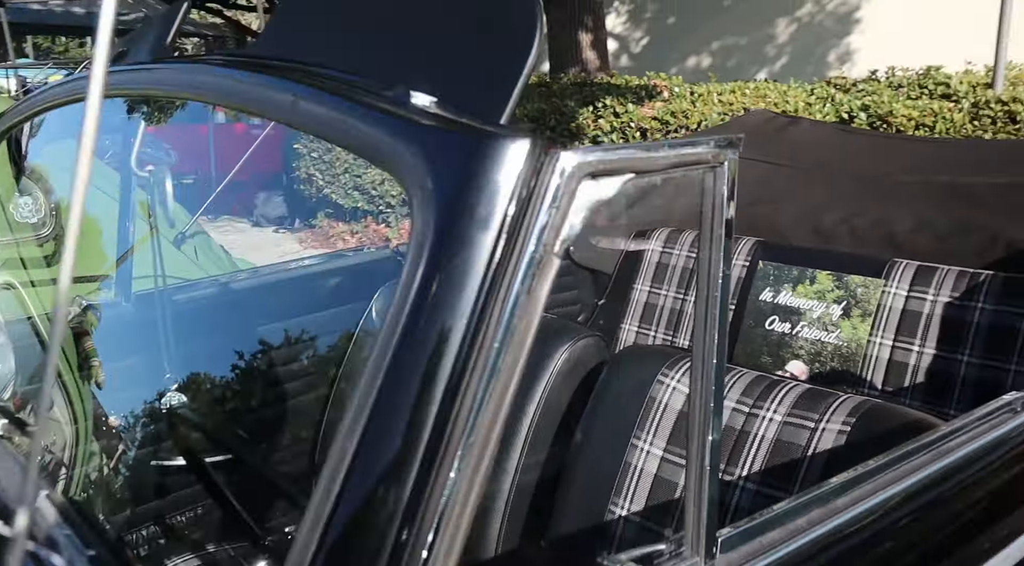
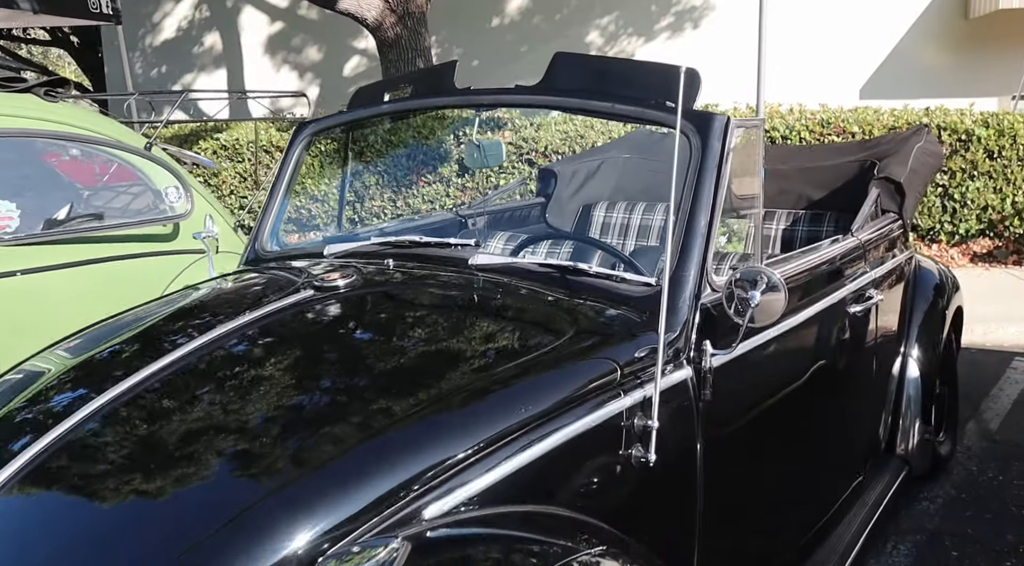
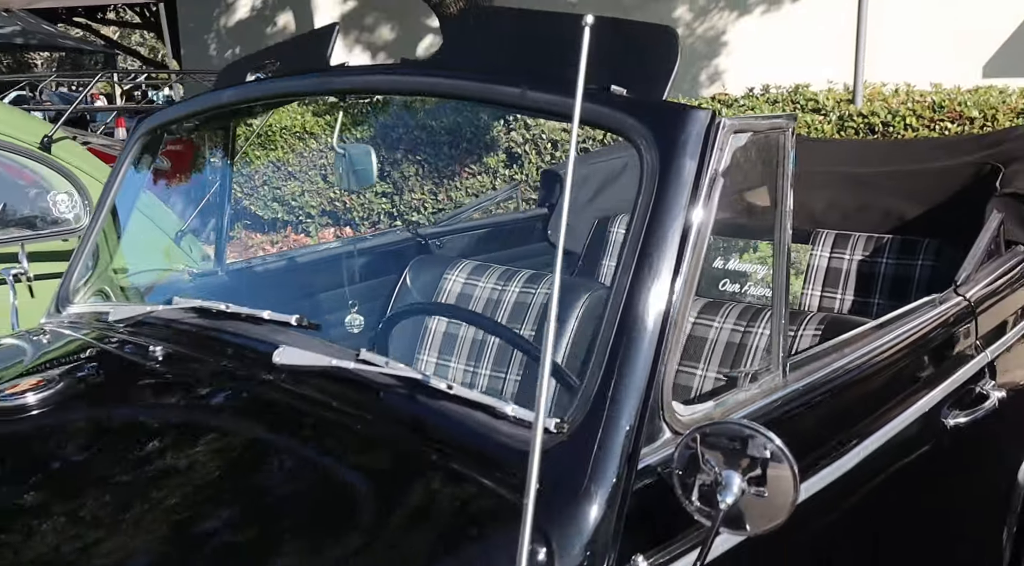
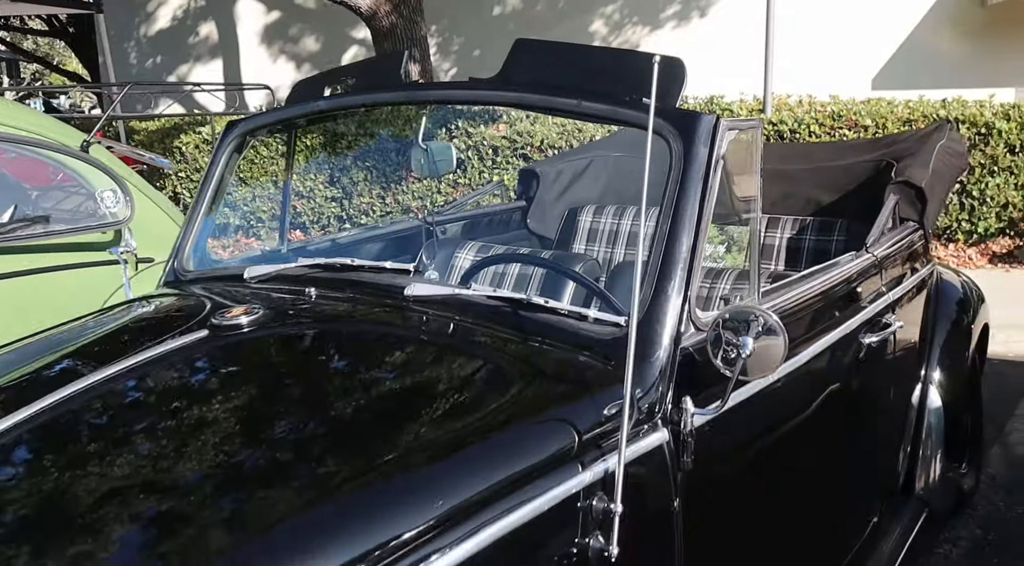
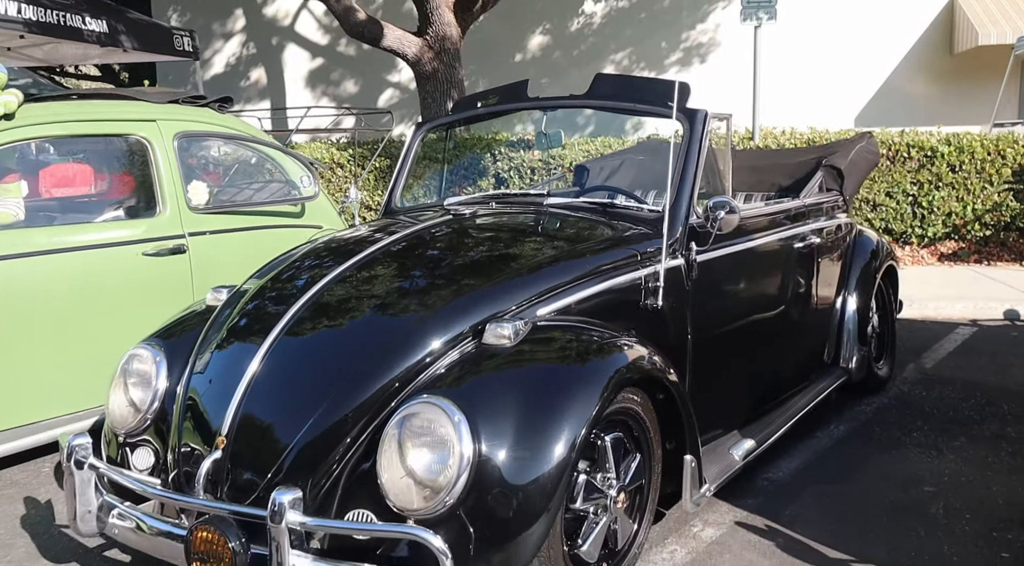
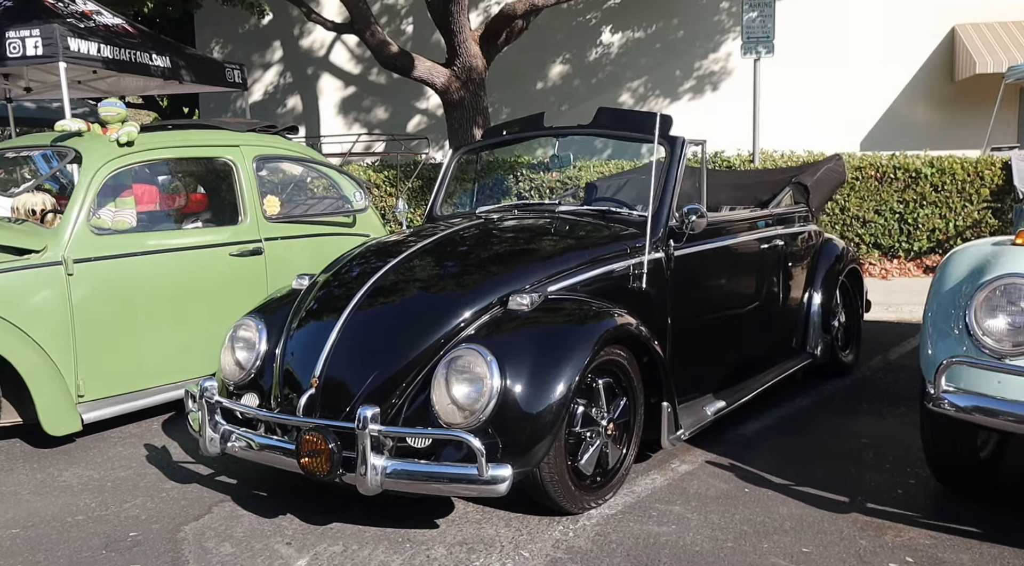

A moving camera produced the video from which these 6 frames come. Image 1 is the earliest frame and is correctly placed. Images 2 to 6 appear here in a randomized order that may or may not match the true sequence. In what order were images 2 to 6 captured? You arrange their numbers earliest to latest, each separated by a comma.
3, 4, 2, 5, 6
